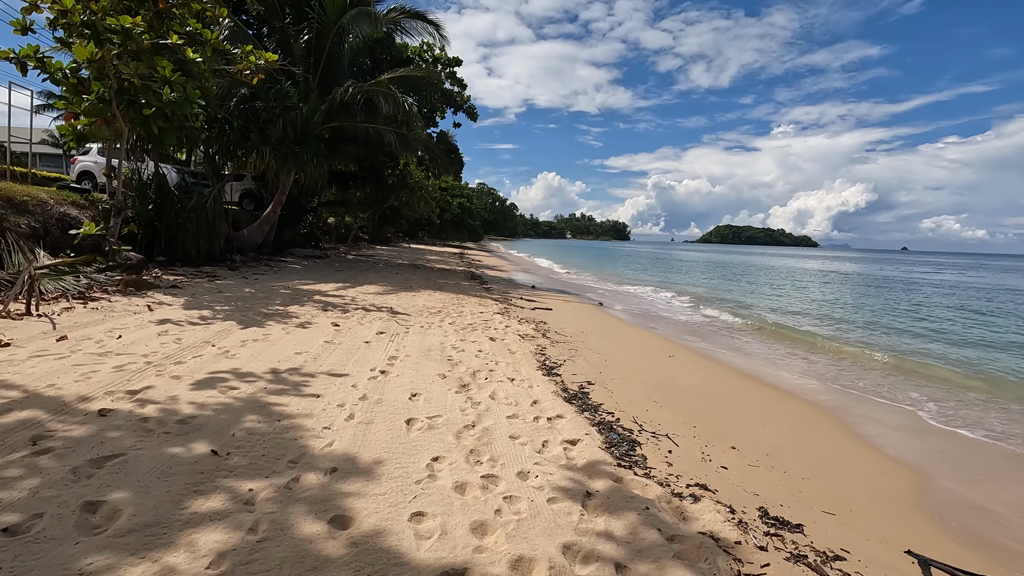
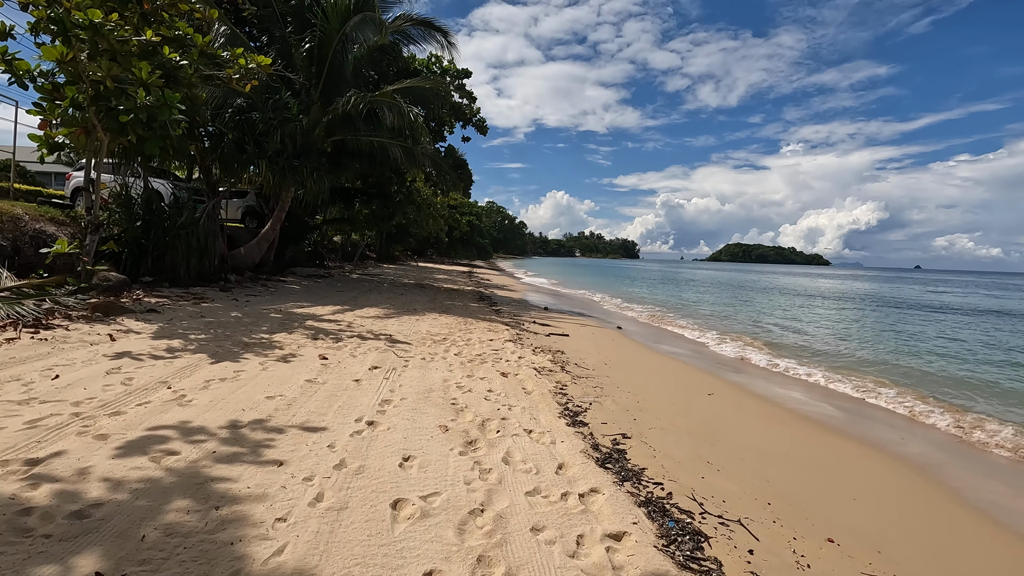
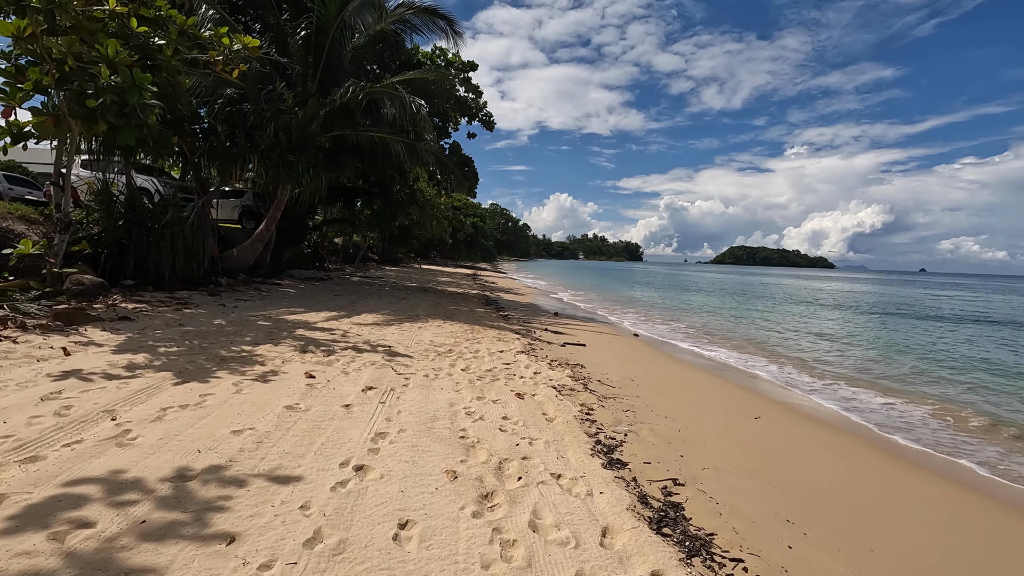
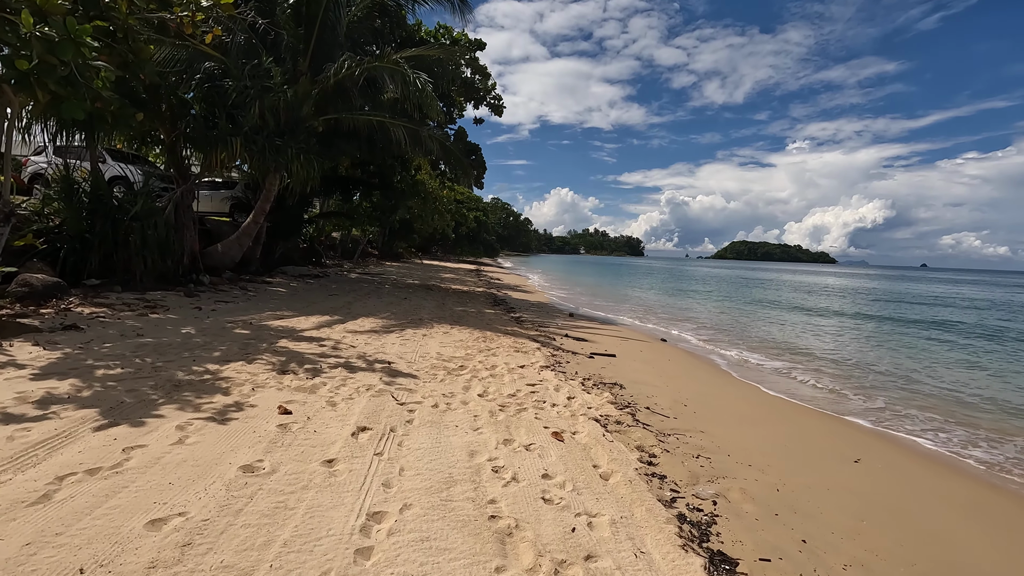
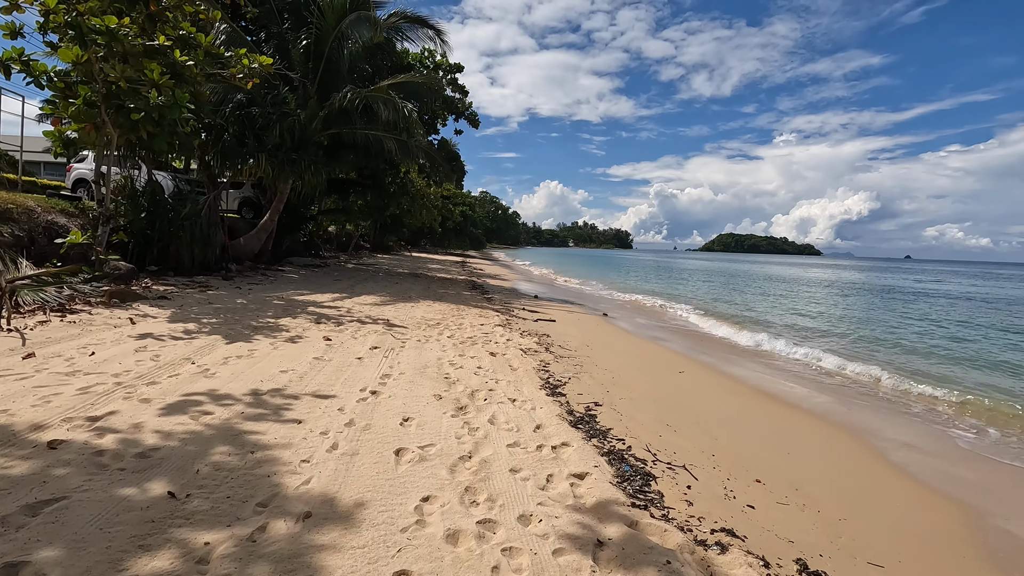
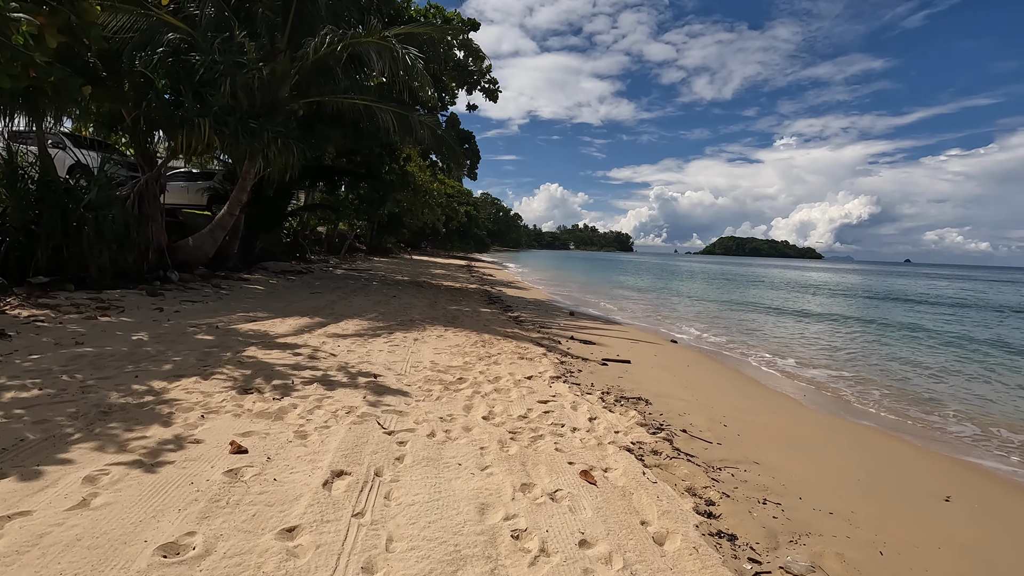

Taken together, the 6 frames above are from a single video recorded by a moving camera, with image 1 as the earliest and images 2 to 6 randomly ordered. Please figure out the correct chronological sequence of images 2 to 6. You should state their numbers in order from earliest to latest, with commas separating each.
5, 2, 3, 4, 6
